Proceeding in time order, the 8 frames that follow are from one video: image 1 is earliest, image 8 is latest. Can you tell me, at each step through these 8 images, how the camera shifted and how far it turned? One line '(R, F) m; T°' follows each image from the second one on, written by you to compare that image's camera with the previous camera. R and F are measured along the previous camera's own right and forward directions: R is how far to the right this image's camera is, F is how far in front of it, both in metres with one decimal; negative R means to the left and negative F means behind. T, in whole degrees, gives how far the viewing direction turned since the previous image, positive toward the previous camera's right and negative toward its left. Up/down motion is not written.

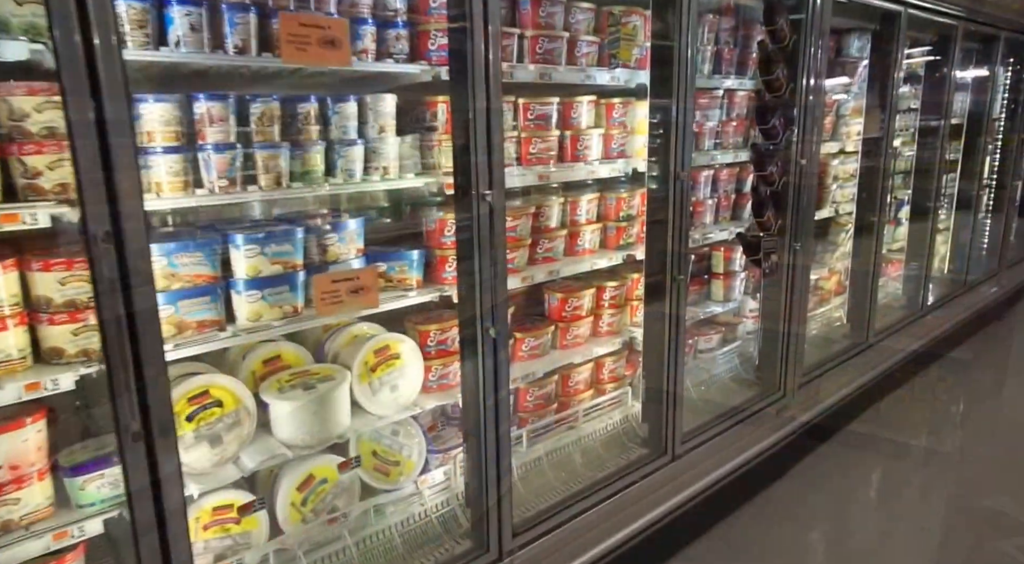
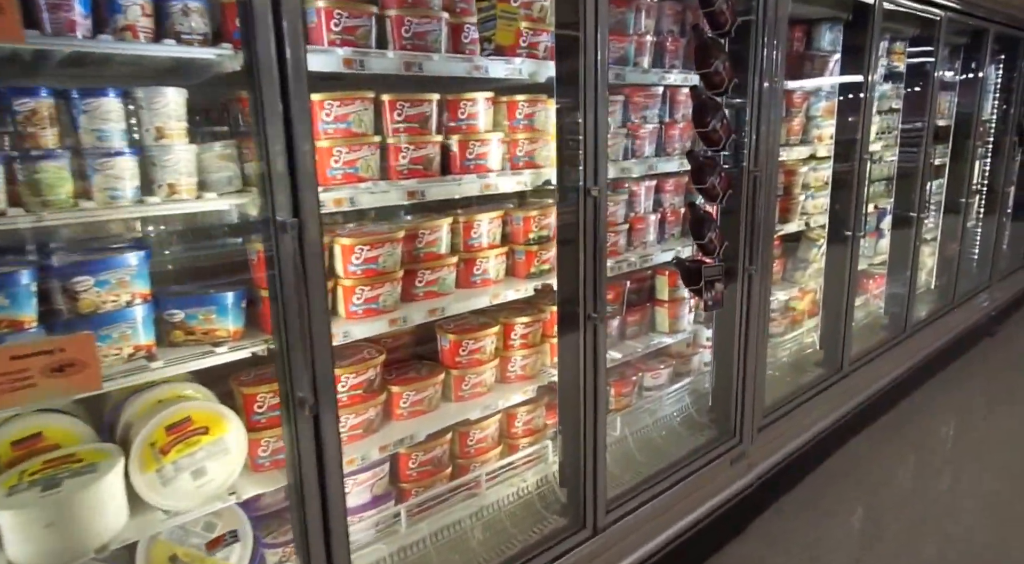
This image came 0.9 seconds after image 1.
(+0.3, +0.4) m; 0°
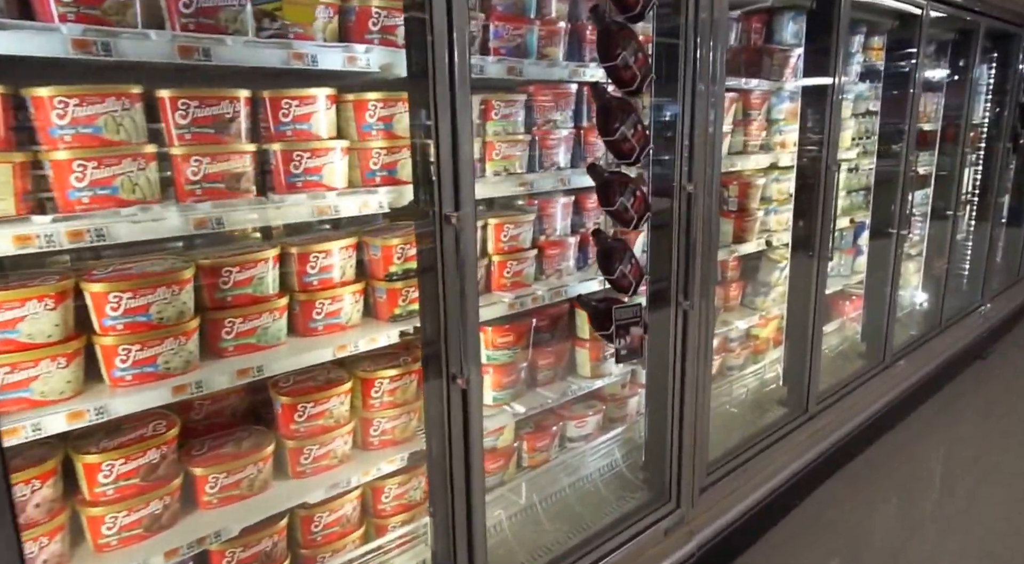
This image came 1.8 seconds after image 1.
(+0.3, +0.4) m; 0°
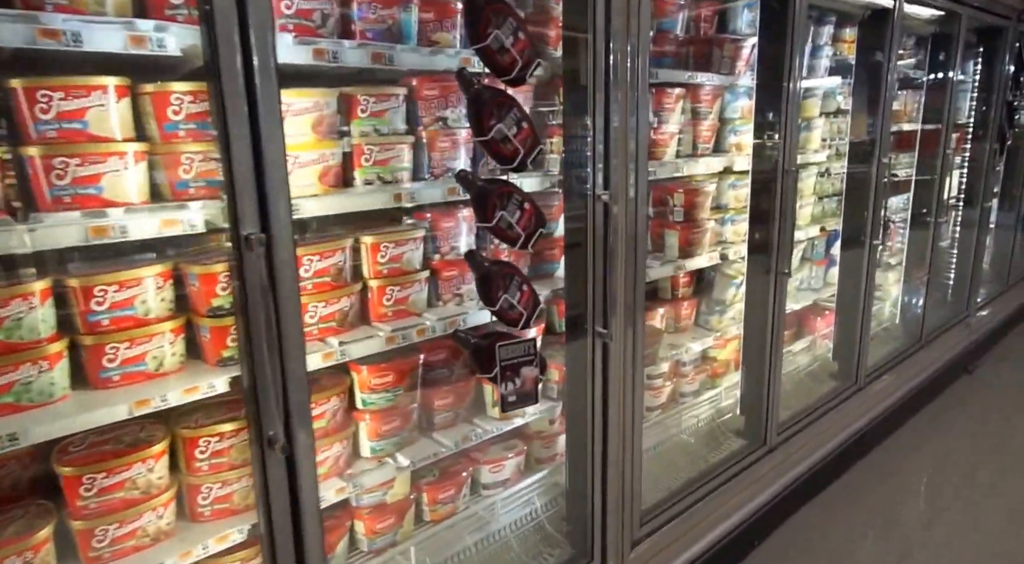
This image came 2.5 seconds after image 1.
(+0.3, +0.3) m; 0°
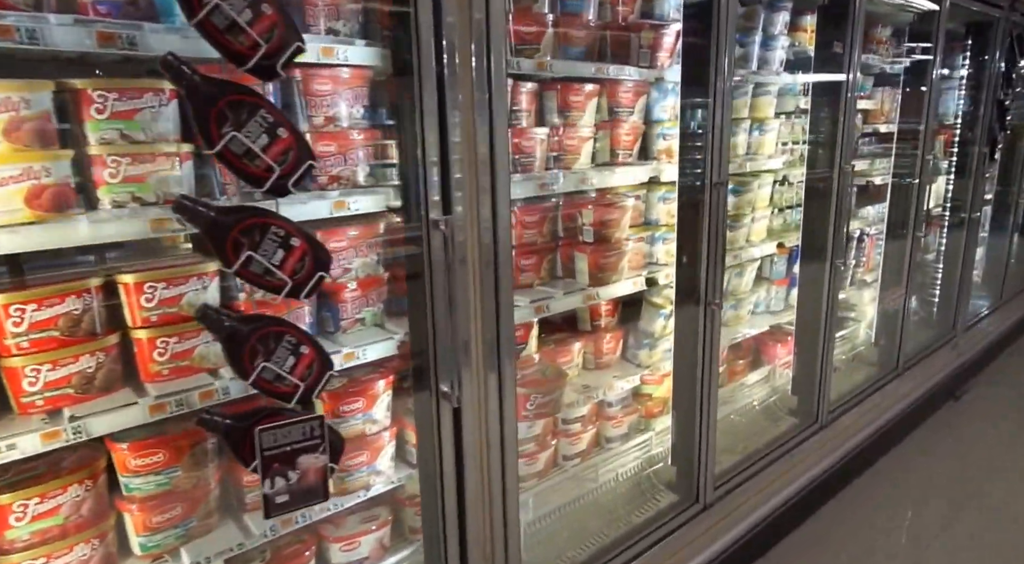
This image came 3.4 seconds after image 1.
(+0.4, +0.3) m; 0°
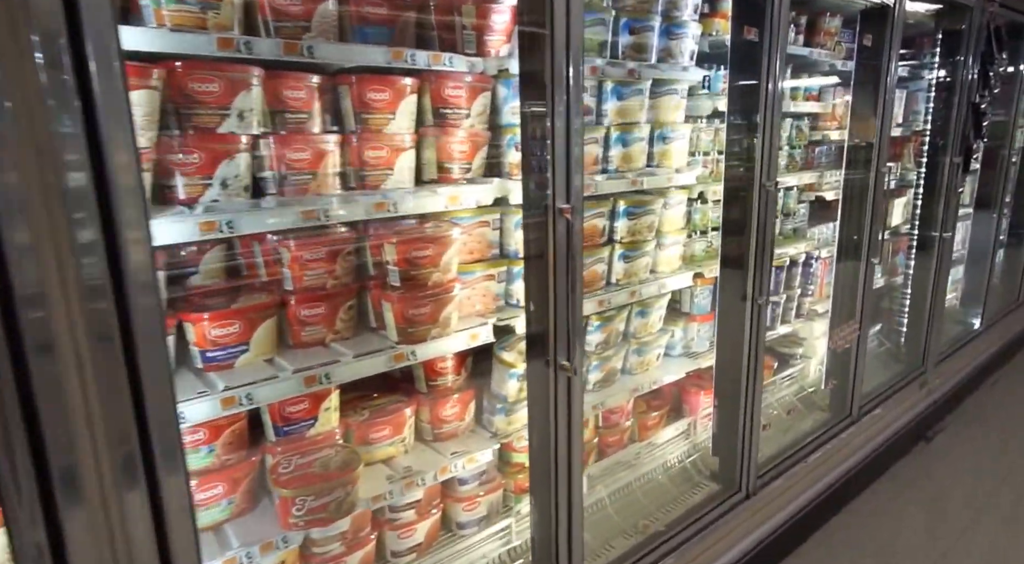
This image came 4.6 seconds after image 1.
(+0.5, +0.4) m; 0°
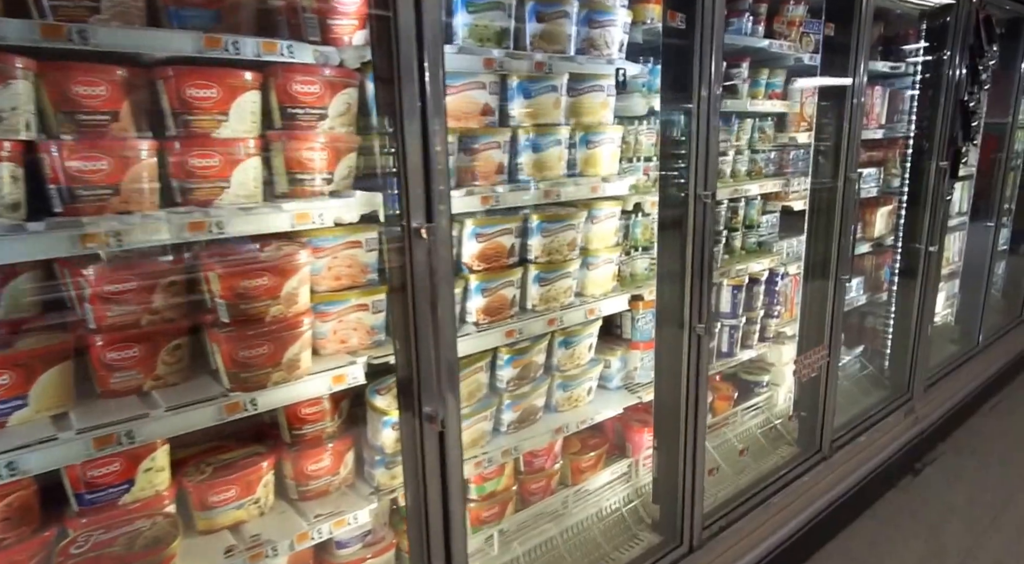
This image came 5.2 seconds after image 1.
(+0.3, +0.2) m; 0°
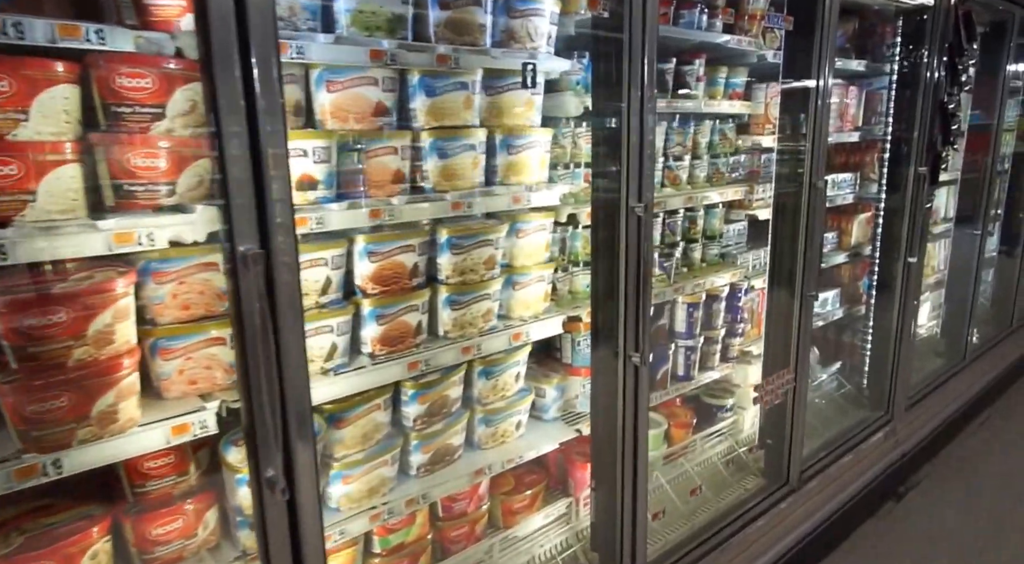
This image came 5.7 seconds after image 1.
(+0.2, +0.2) m; 0°
